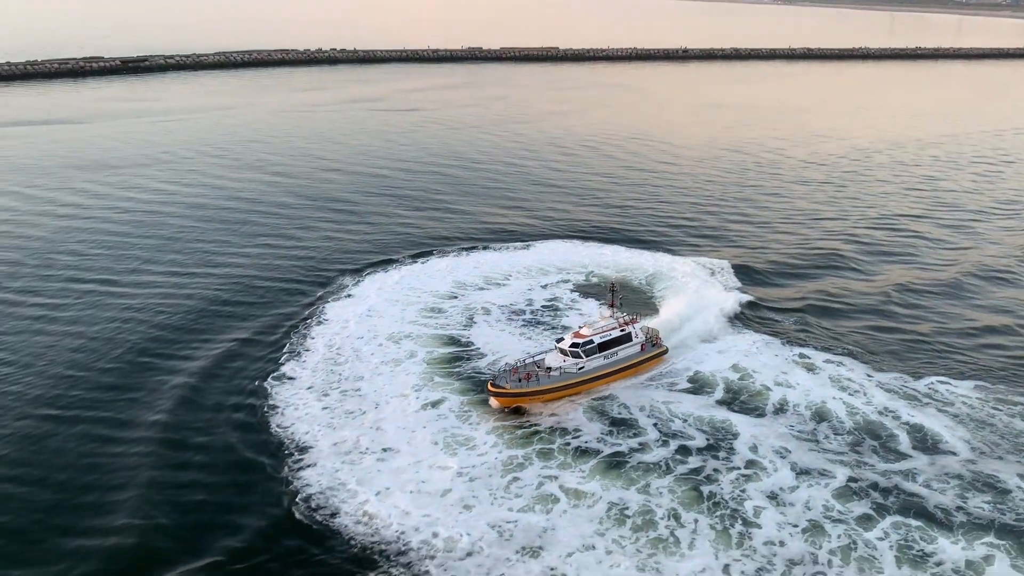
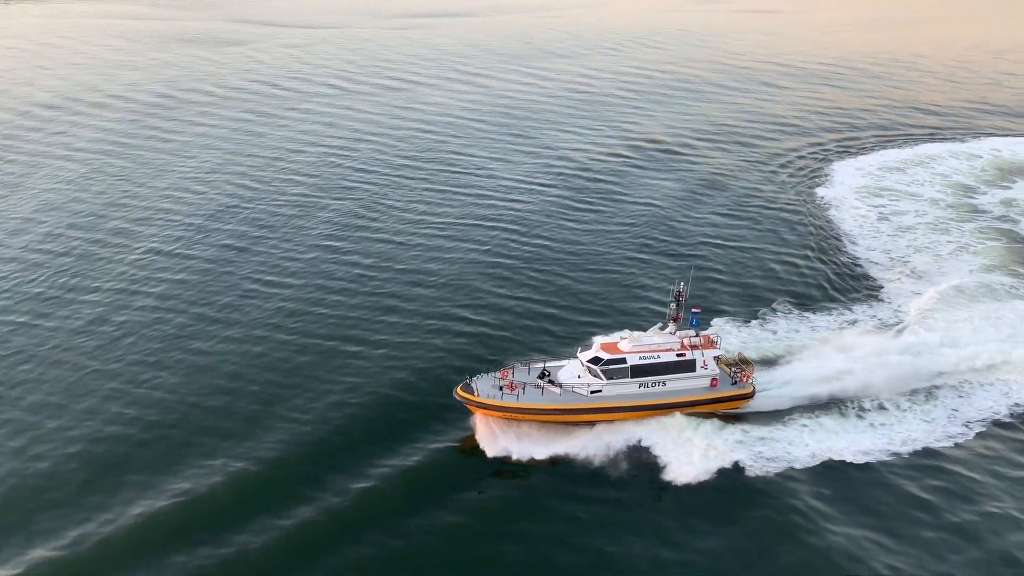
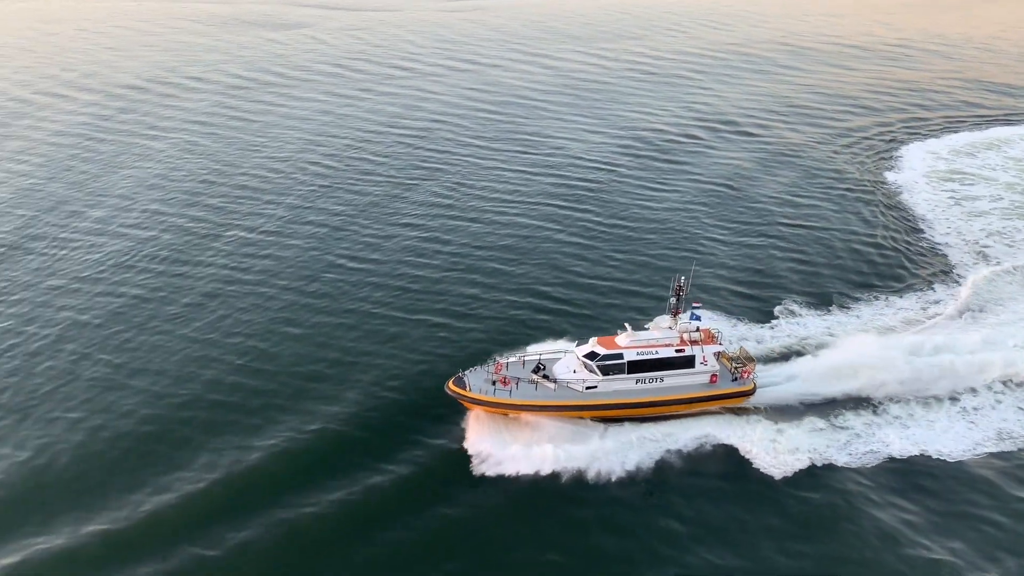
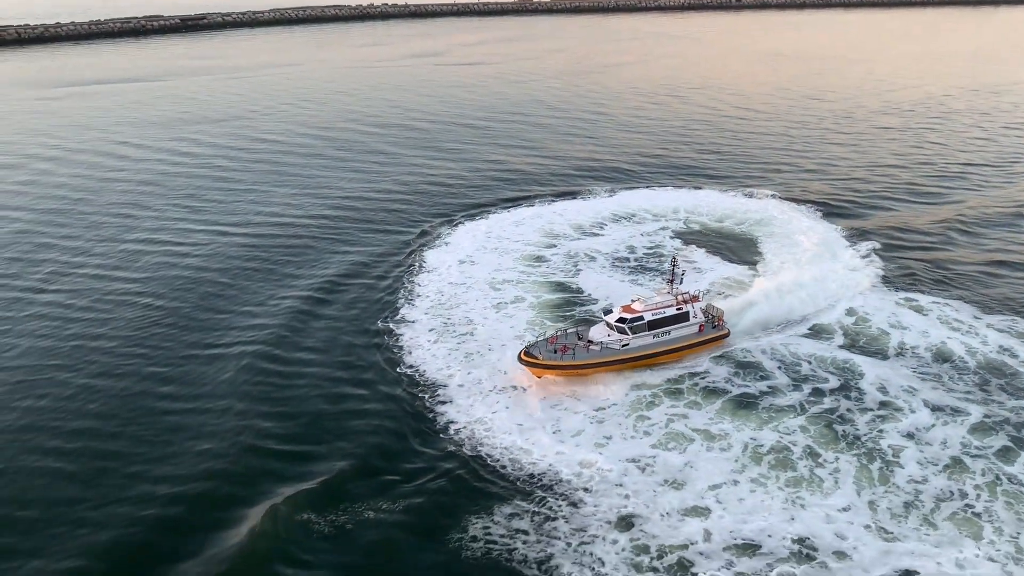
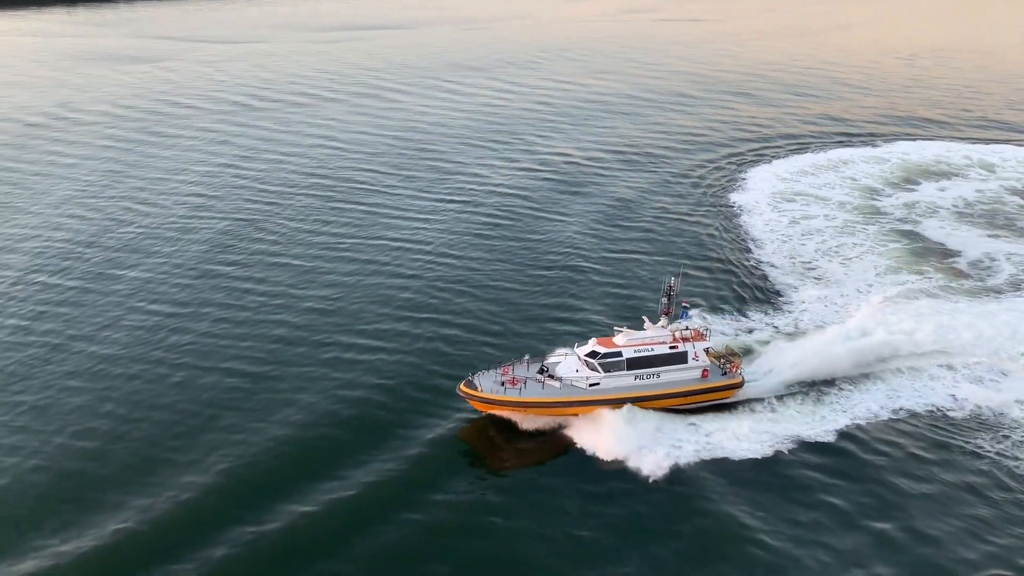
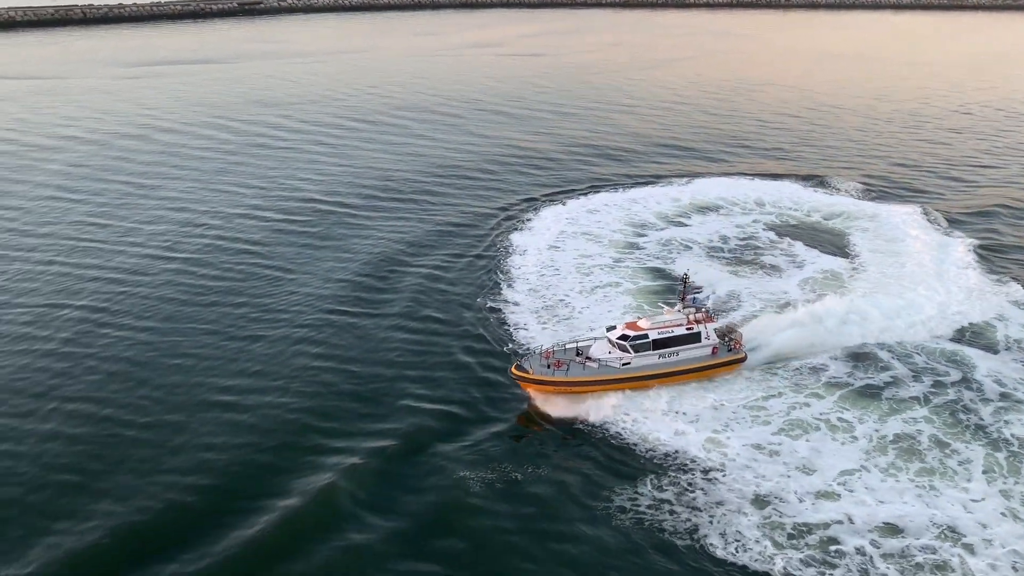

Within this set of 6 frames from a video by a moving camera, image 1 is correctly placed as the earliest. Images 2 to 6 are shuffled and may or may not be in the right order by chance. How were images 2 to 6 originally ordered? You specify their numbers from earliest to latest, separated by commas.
4, 6, 5, 2, 3
